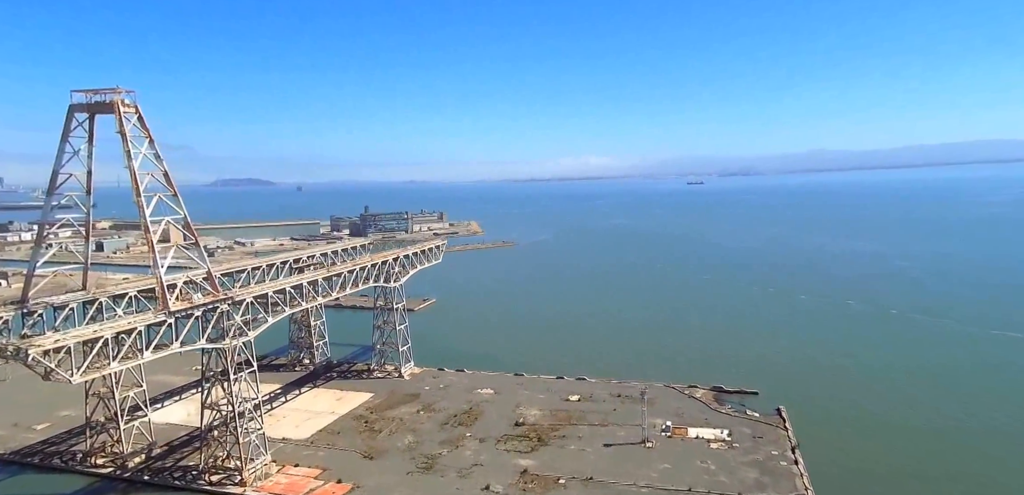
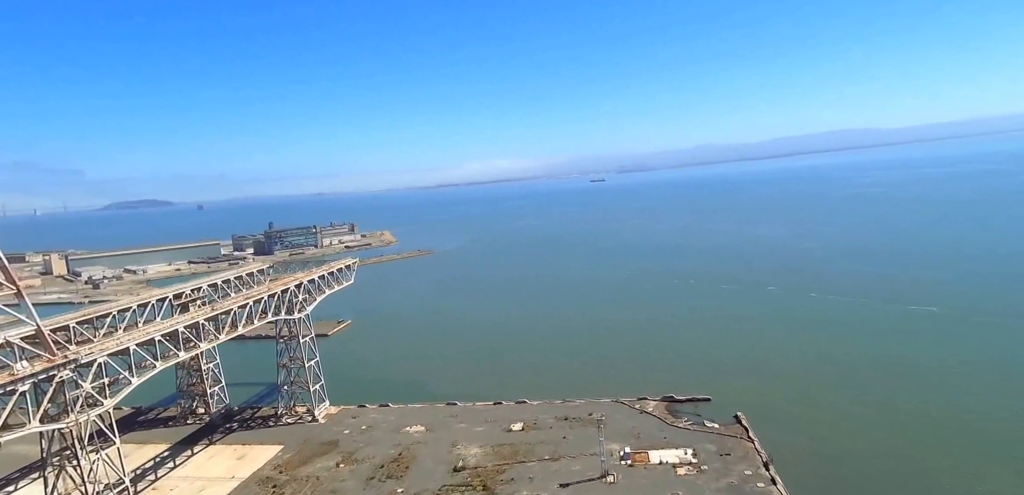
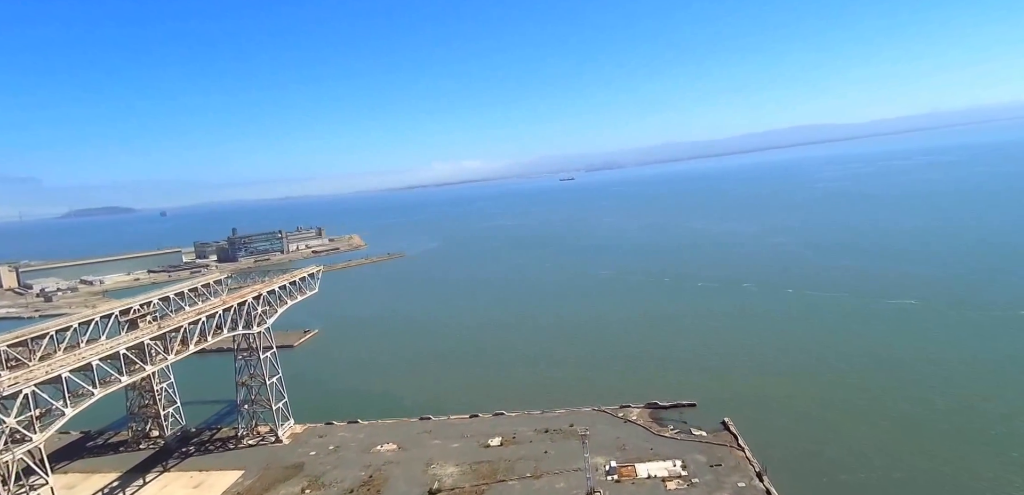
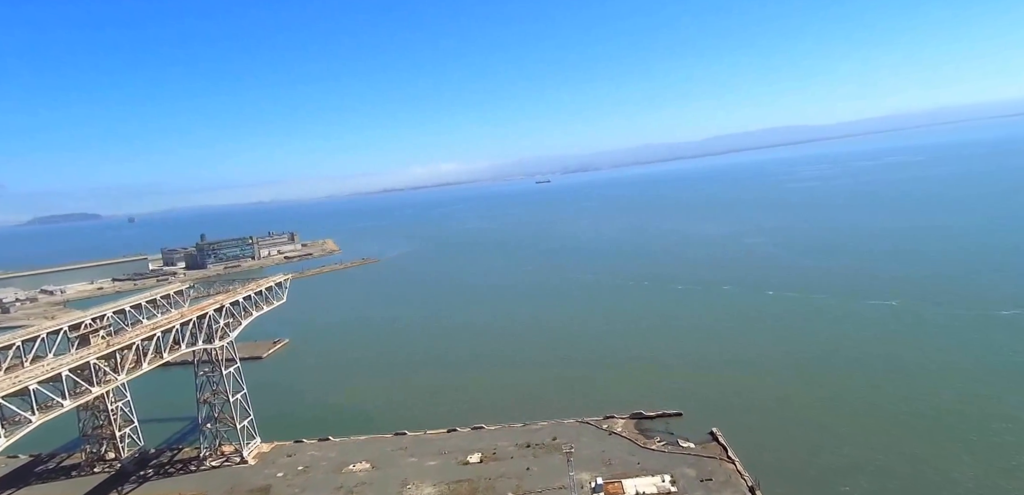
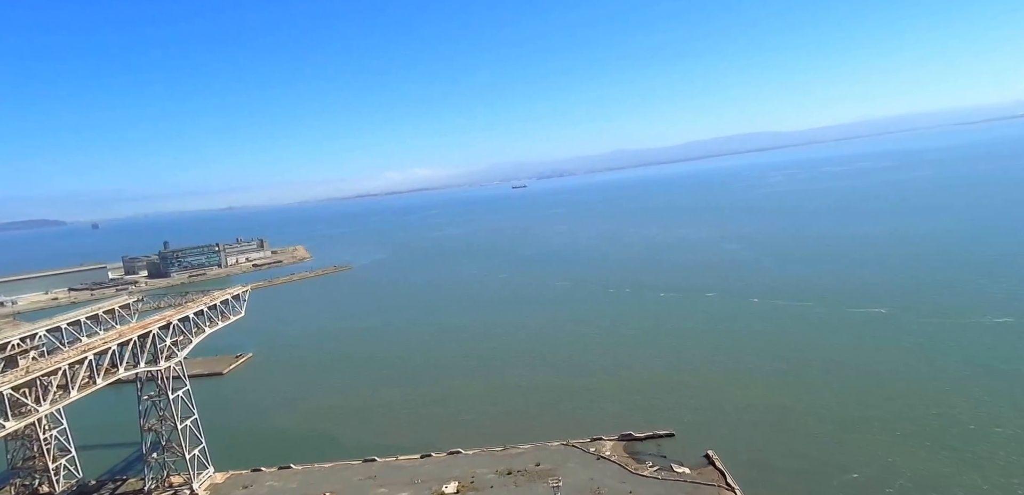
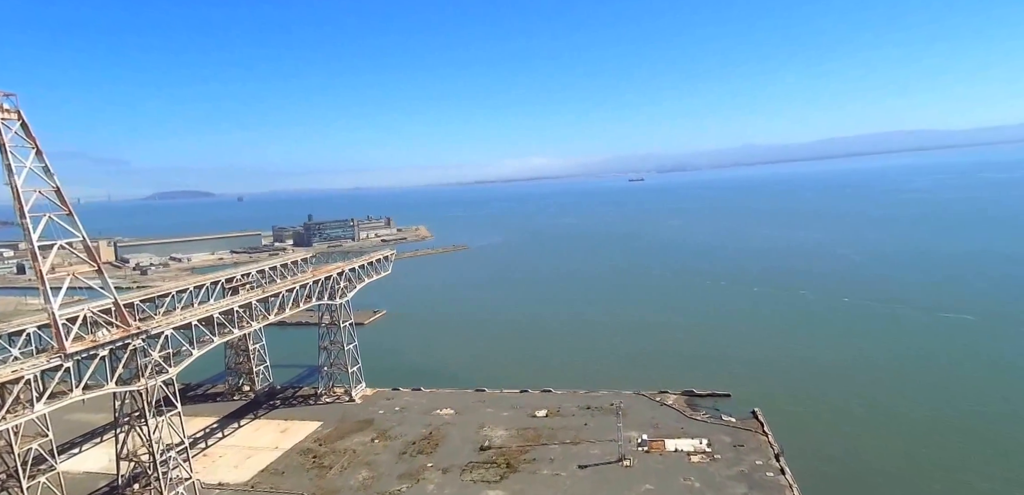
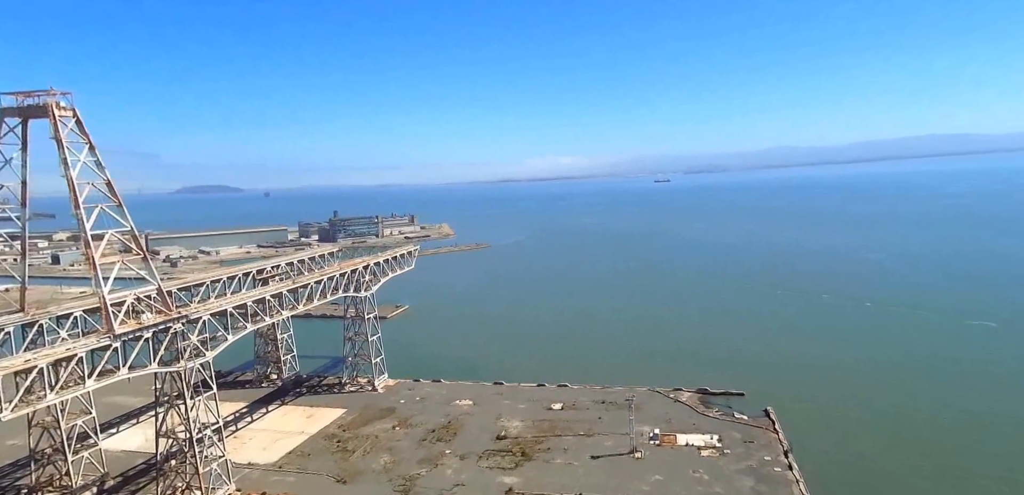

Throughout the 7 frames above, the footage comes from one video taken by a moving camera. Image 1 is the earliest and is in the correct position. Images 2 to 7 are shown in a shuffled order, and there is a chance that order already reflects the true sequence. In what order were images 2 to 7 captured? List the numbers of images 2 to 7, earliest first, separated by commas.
7, 6, 2, 3, 4, 5
